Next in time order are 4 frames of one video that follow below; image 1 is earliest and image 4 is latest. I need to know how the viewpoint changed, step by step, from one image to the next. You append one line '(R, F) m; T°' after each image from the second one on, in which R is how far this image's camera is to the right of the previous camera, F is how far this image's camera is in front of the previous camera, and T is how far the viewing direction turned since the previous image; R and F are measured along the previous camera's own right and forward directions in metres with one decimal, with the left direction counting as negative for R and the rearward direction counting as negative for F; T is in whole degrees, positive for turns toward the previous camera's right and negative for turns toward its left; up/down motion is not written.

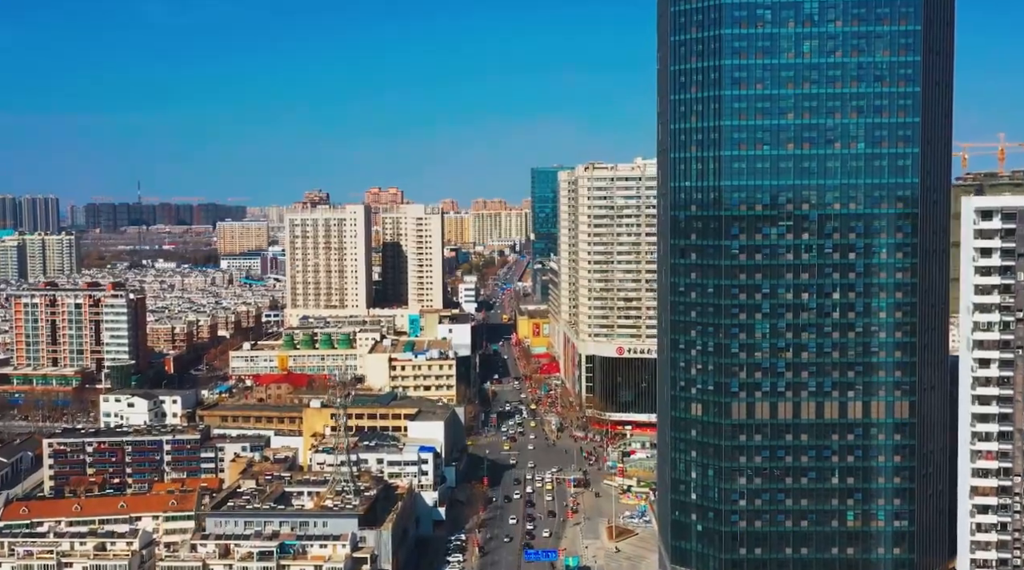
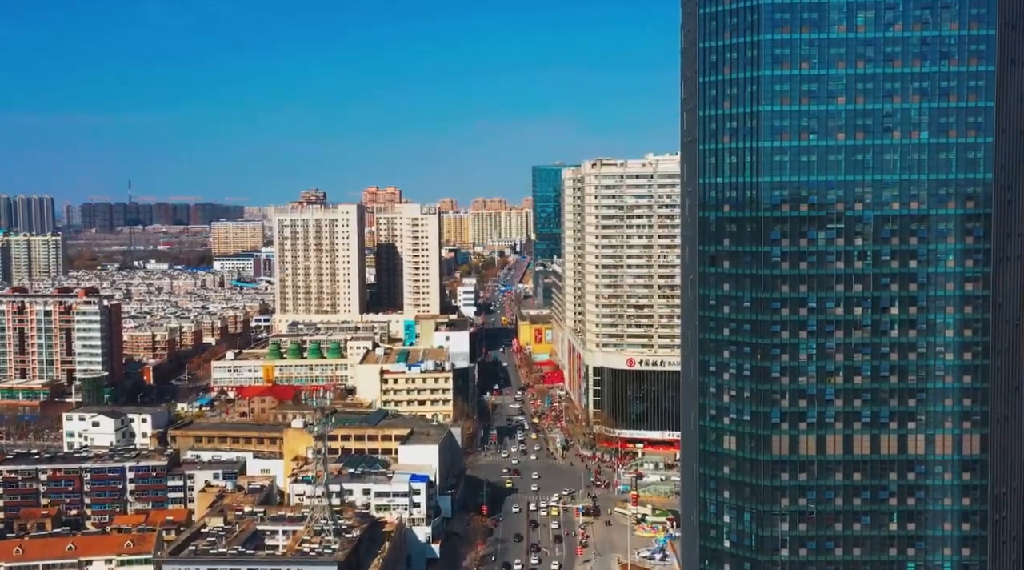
(-0.1, +4.8) m; 0°
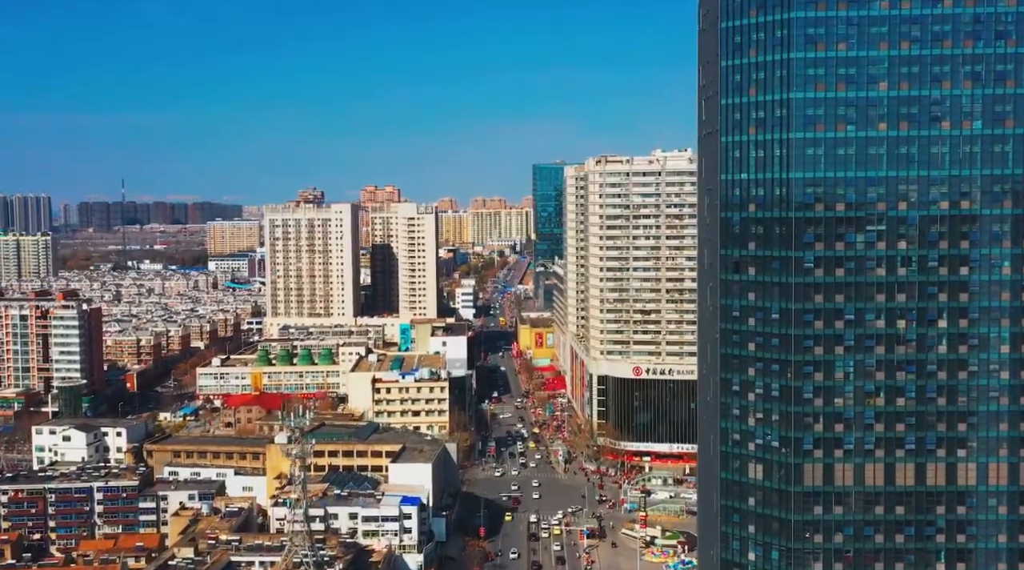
(0.0, +3.2) m; 0°
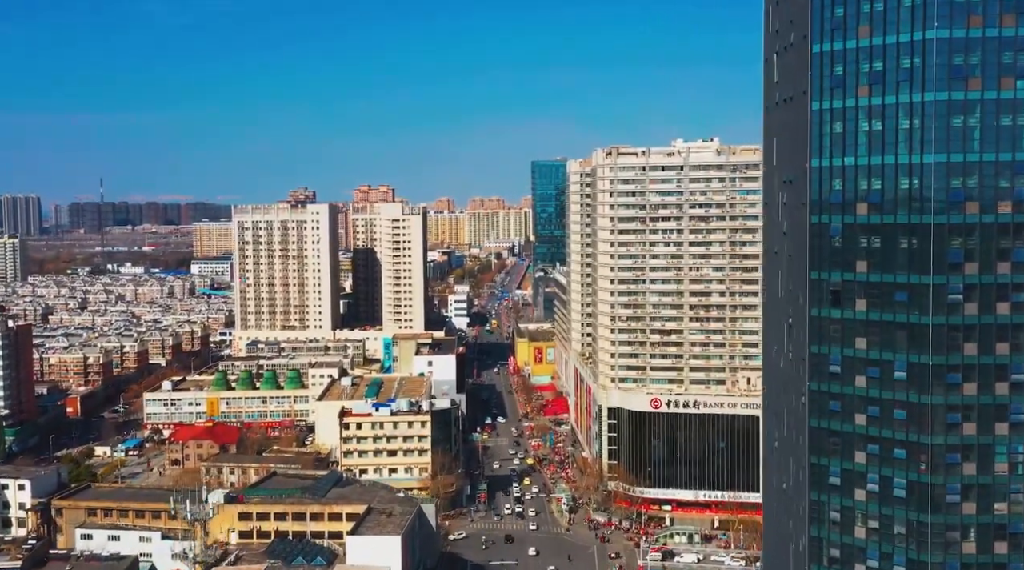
(+0.2, +8.8) m; 0°
